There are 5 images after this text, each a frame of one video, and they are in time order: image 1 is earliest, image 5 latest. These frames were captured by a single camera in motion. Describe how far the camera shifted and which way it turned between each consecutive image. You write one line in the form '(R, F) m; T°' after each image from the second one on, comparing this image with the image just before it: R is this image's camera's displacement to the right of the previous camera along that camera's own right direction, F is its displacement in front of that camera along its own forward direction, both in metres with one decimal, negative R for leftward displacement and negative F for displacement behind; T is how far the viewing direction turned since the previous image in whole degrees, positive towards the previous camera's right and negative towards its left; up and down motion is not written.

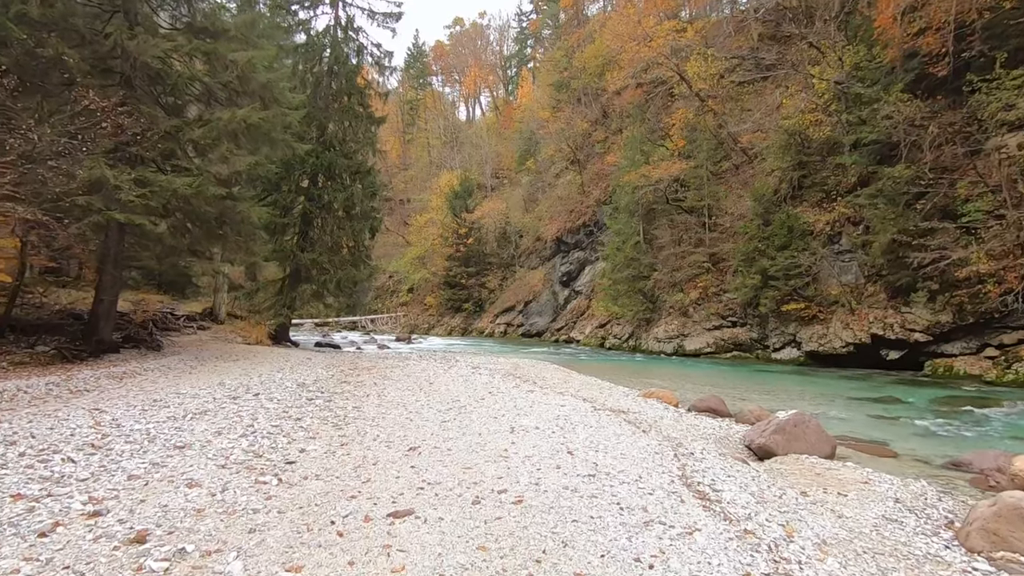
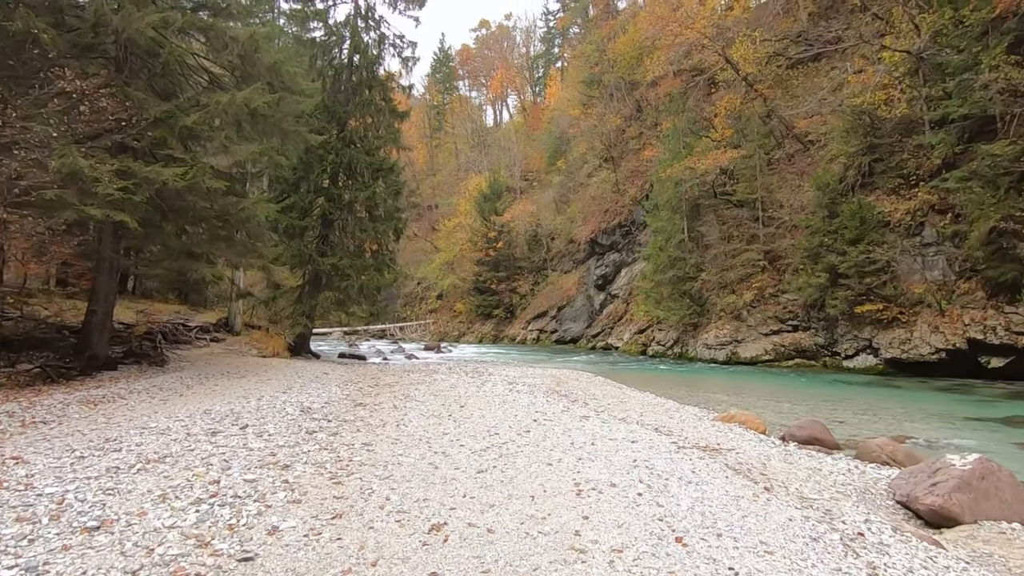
(-0.2, +1.6) m; -3°
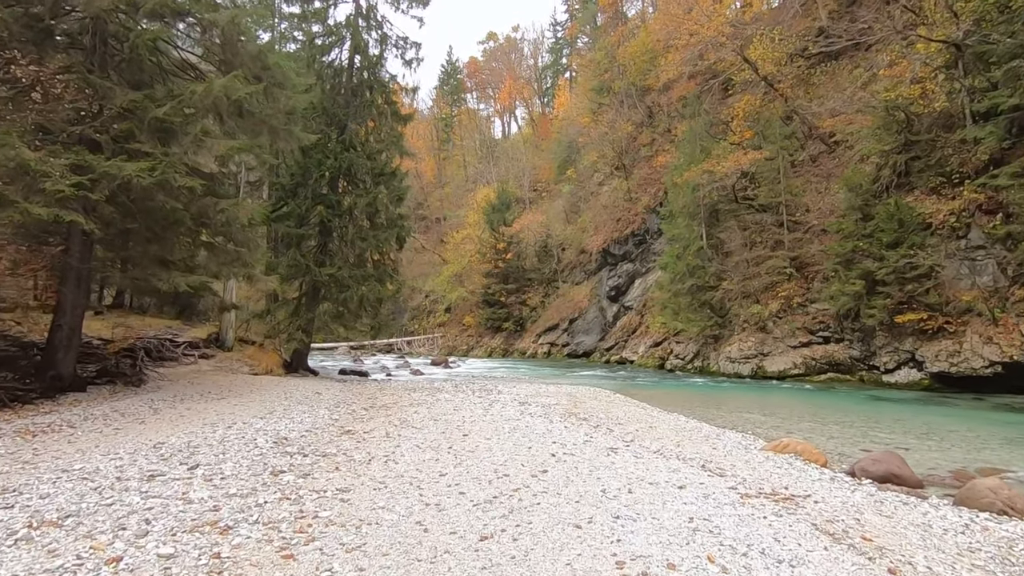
(0.0, +1.1) m; -1°
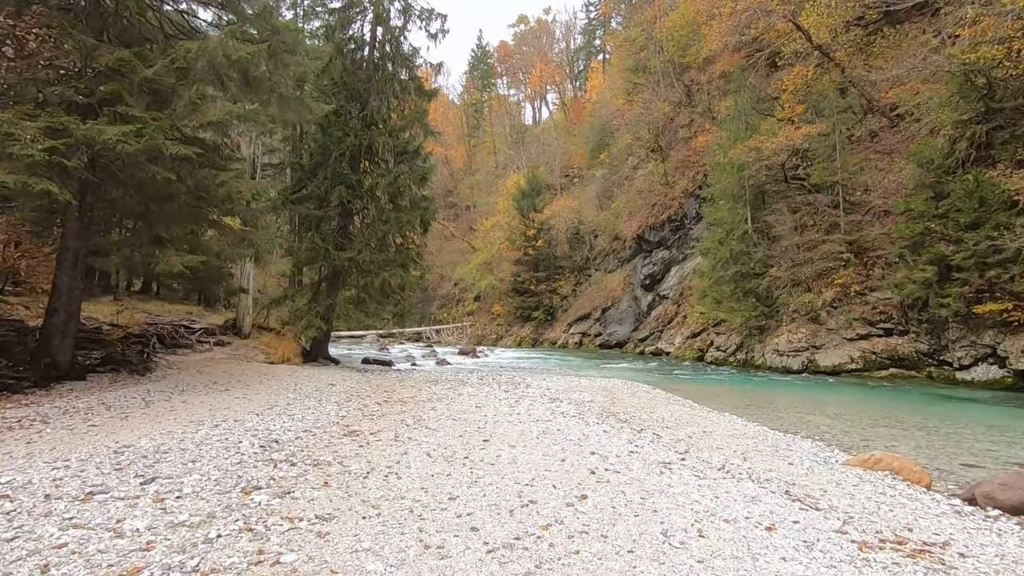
(0.0, +1.1) m; -3°
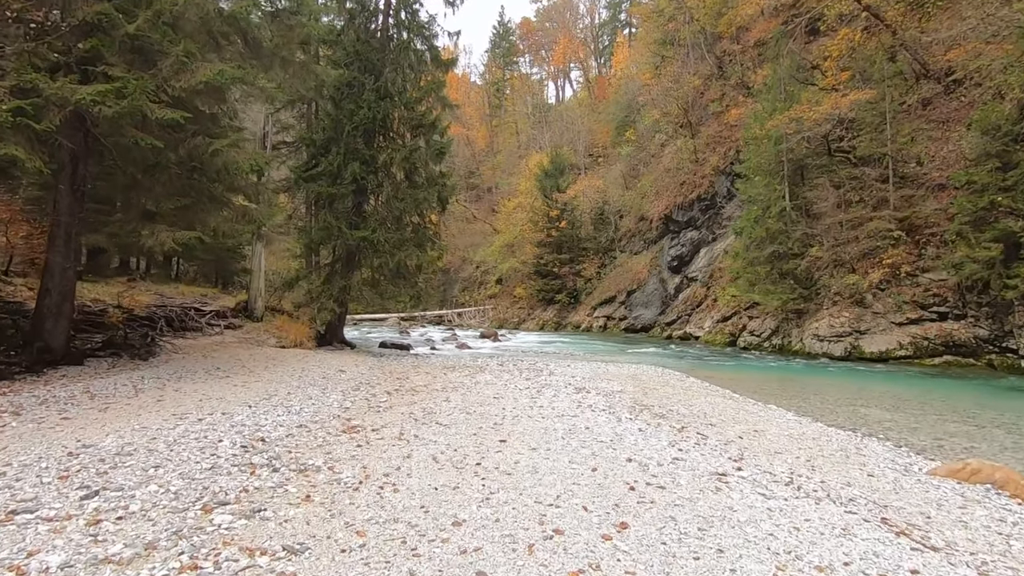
(0.0, +0.8) m; -2°
